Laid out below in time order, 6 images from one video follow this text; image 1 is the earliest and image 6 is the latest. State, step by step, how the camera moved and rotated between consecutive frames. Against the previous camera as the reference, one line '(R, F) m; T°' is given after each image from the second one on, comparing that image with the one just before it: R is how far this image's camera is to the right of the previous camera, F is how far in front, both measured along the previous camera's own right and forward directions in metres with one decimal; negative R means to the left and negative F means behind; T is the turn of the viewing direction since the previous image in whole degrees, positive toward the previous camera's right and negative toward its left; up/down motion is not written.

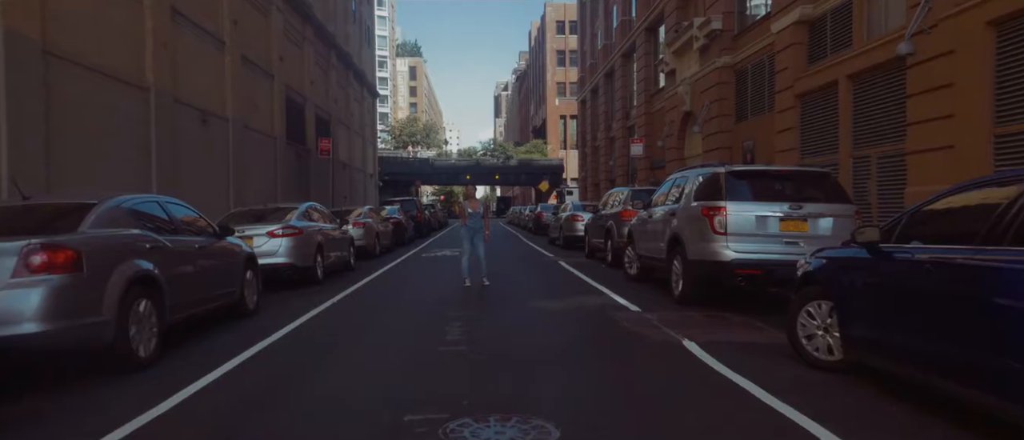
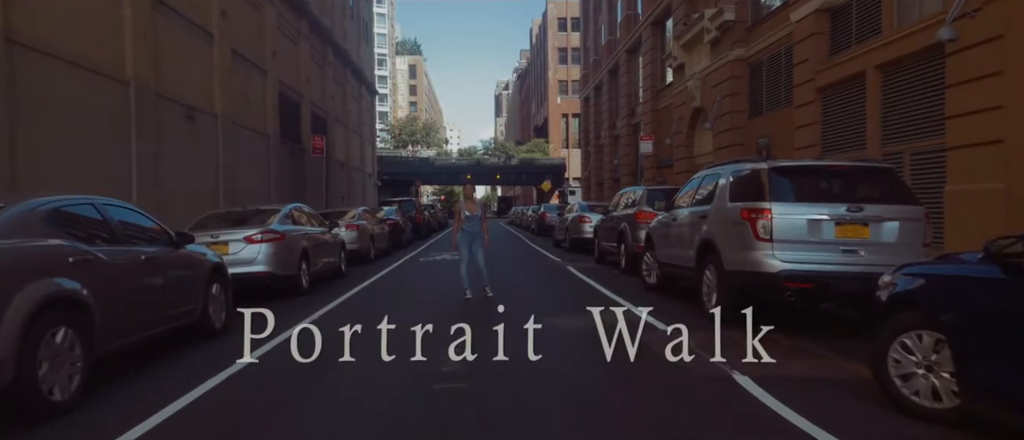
(-0.1, +1.1) m; 0°
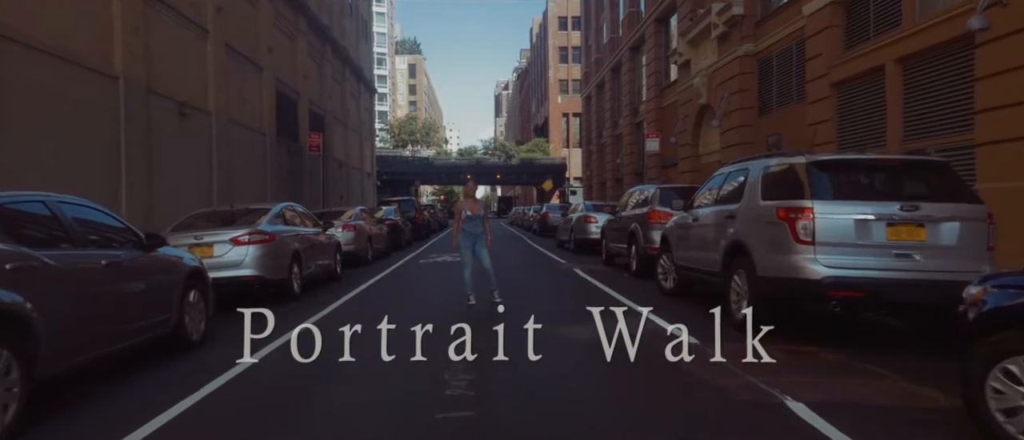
(-0.1, +0.7) m; 0°
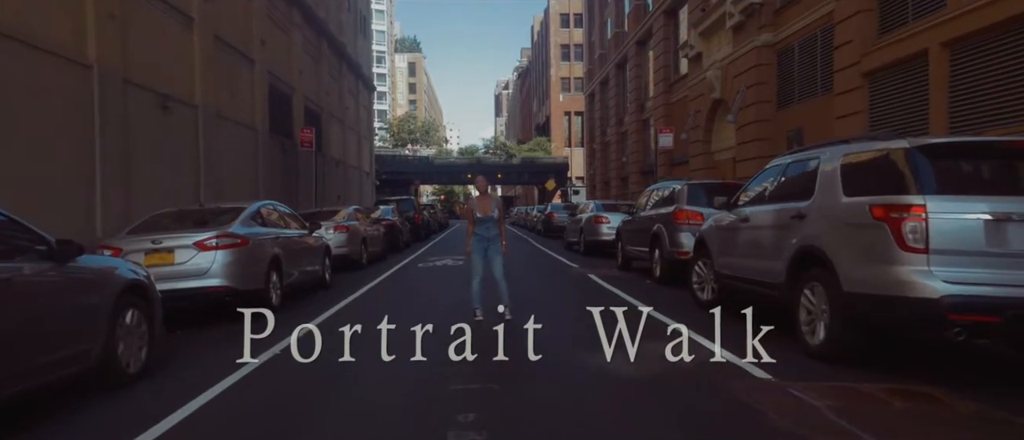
(-0.2, +1.2) m; 0°
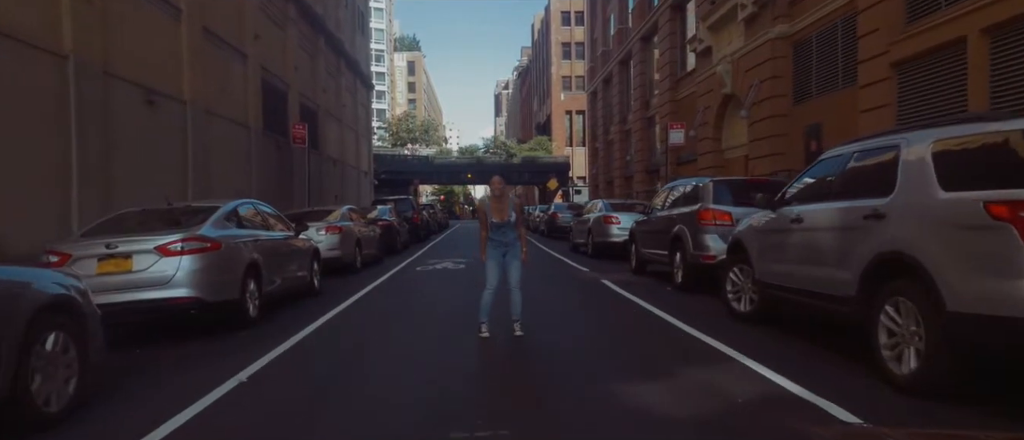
(-0.1, +1.0) m; 0°
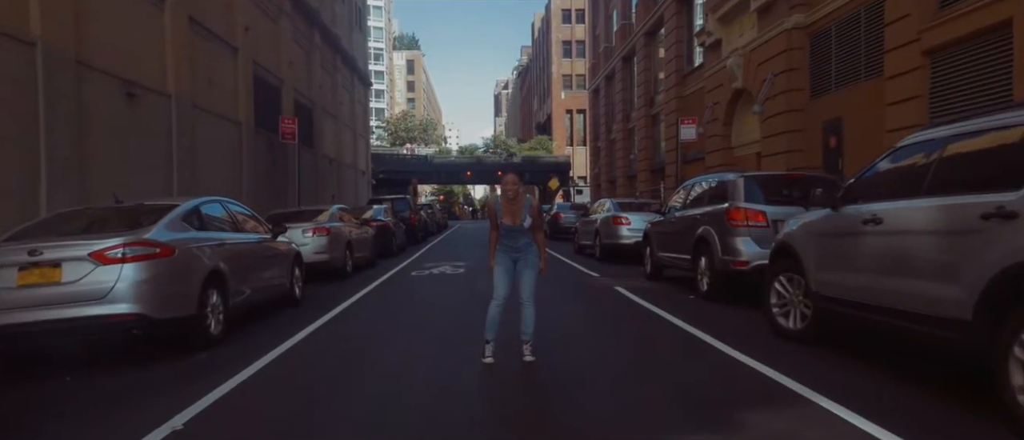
(-0.1, +1.0) m; 0°
